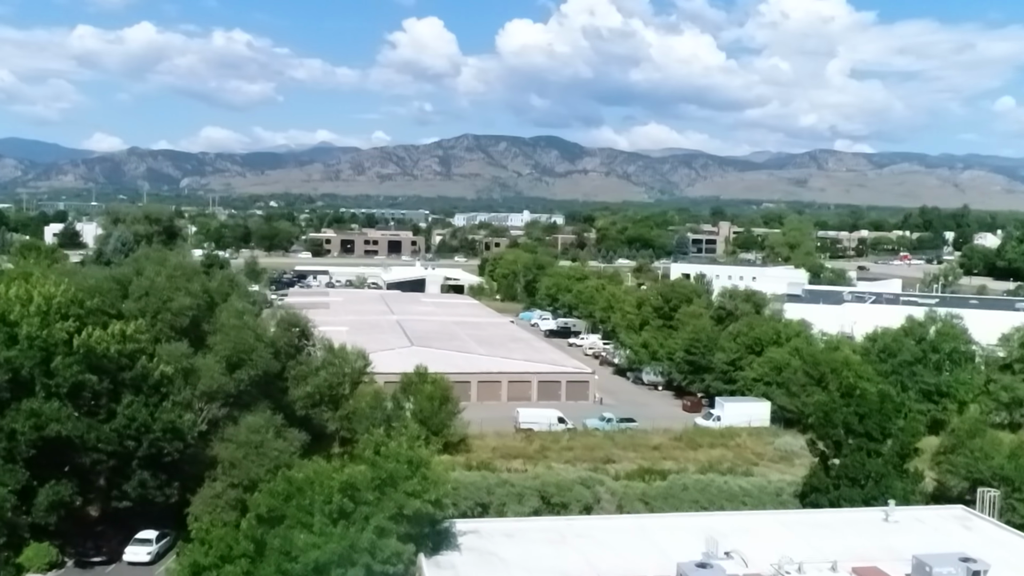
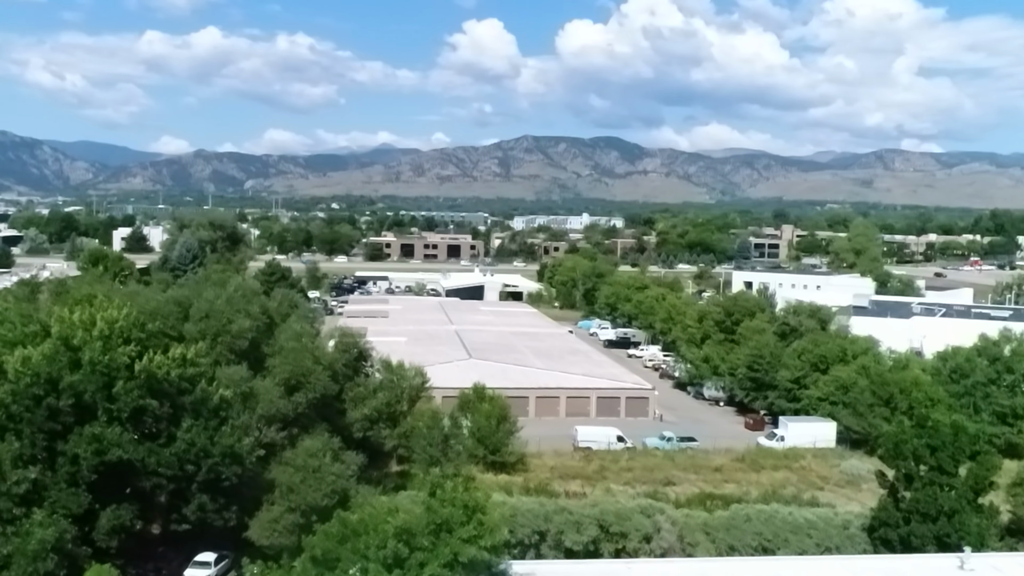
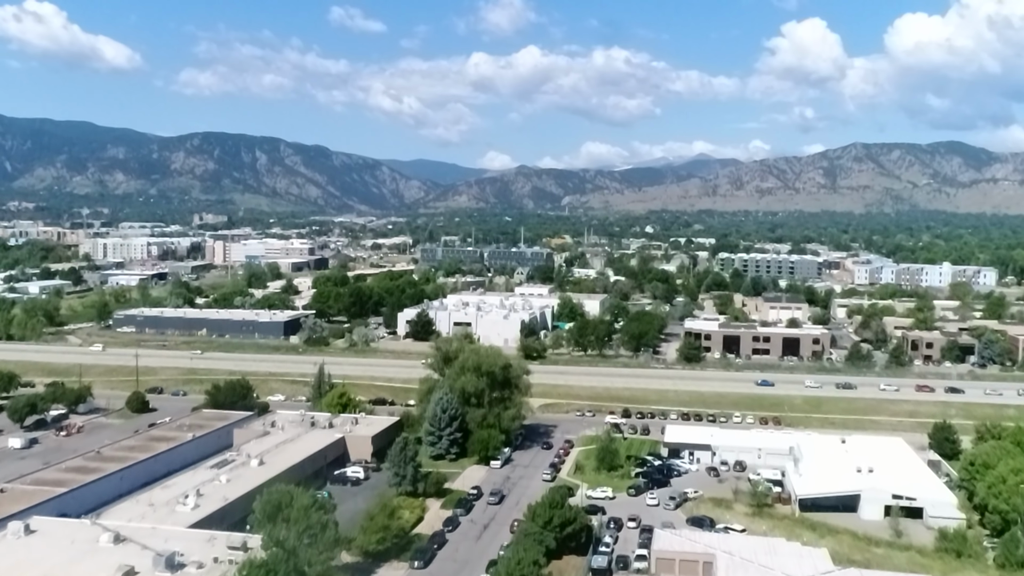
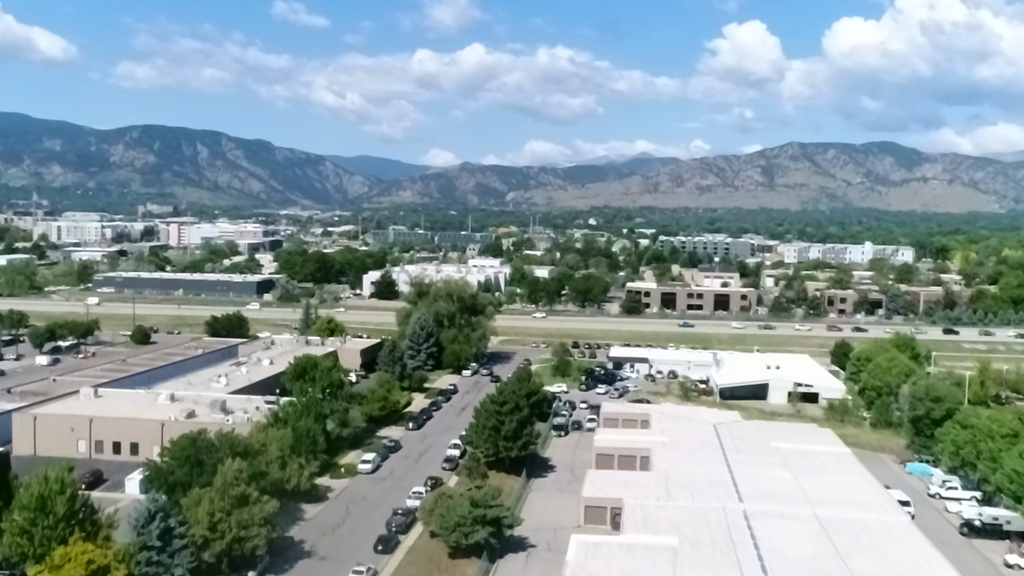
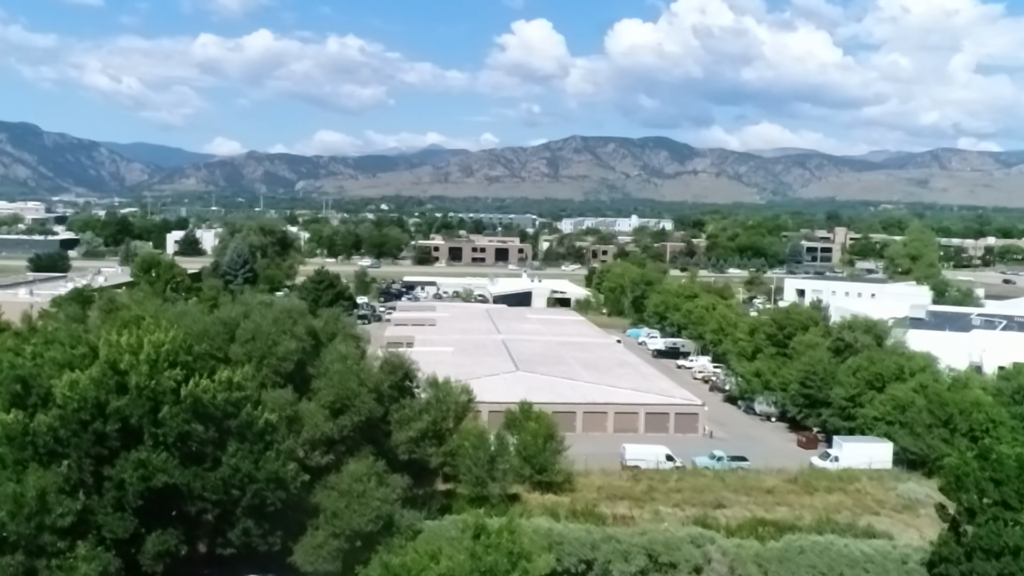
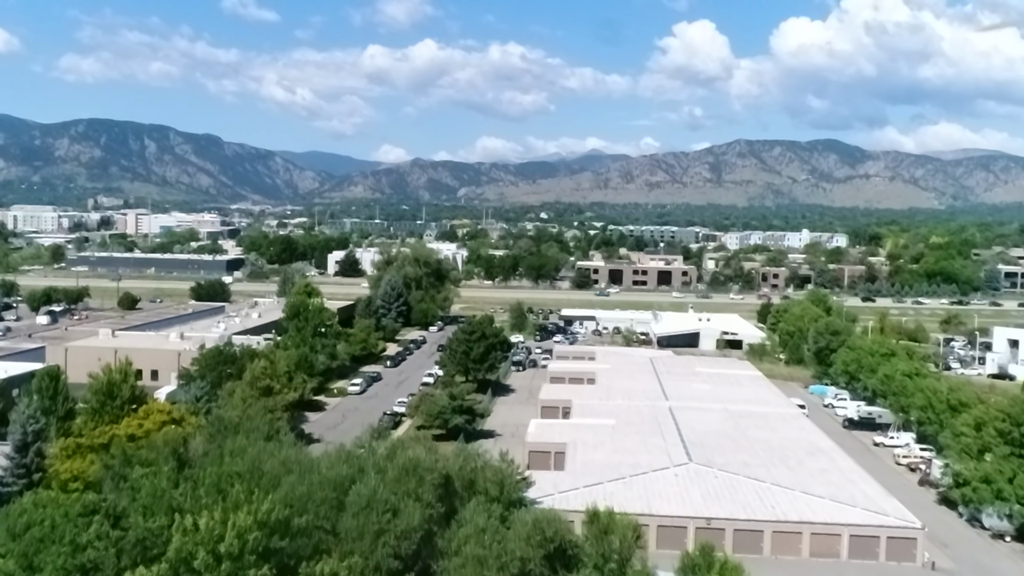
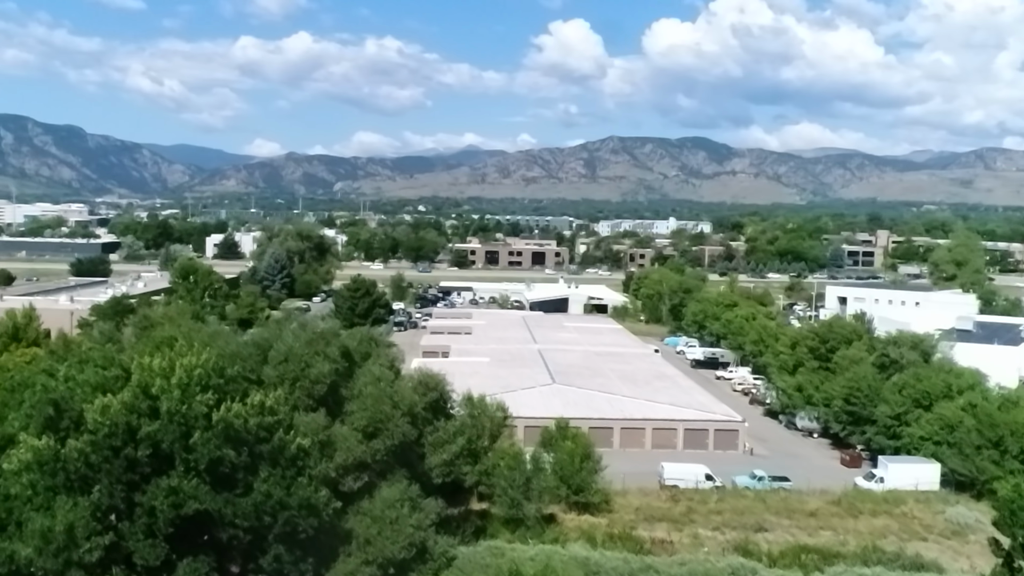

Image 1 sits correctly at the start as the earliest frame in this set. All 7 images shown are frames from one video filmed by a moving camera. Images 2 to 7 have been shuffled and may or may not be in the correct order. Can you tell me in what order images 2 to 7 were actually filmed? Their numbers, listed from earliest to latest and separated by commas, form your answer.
2, 5, 7, 6, 4, 3
